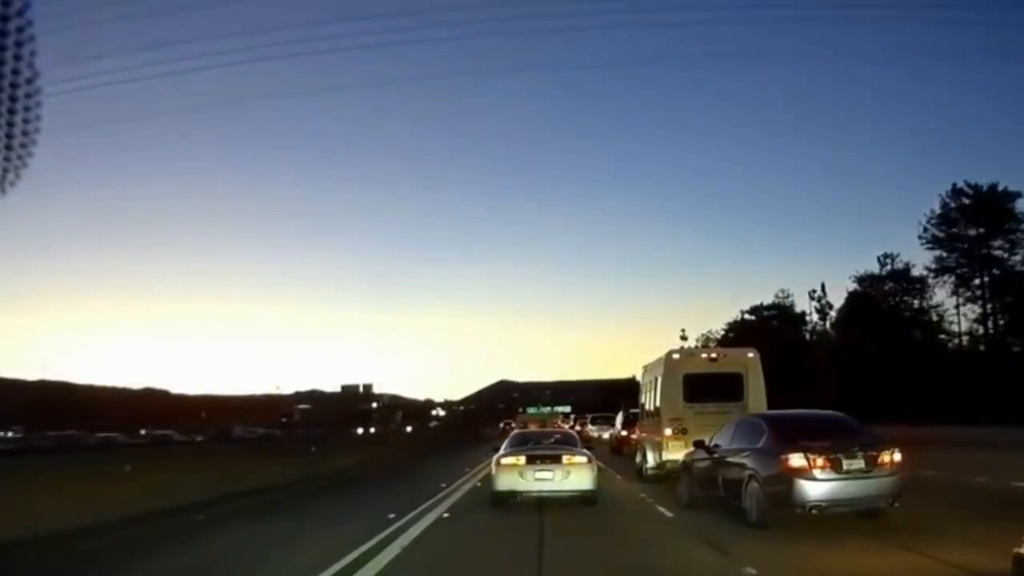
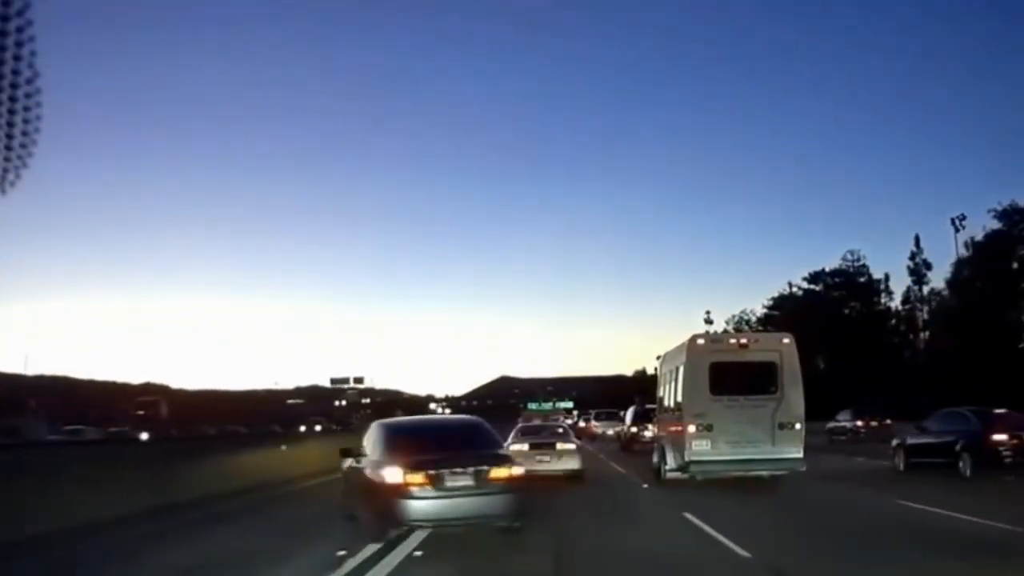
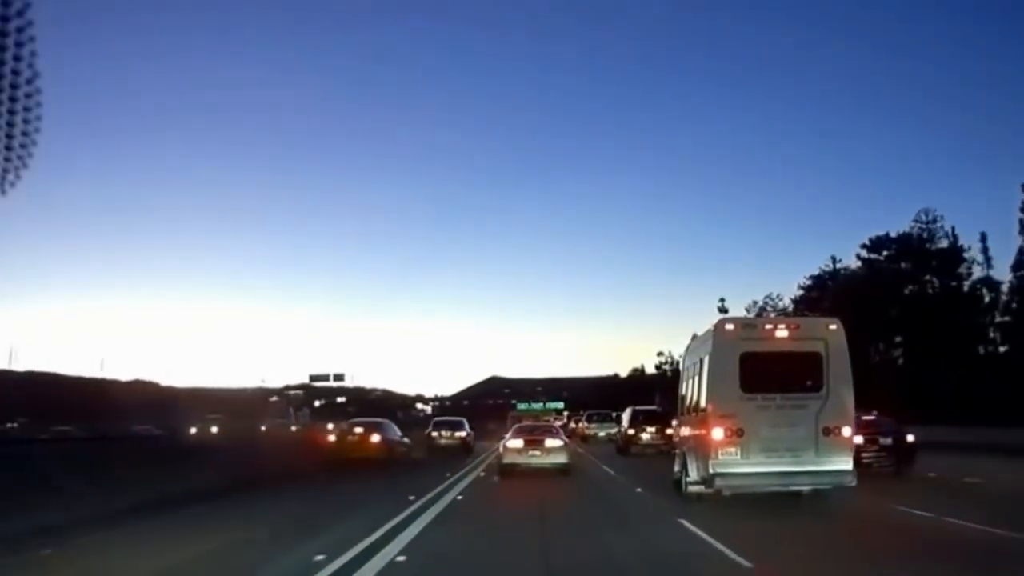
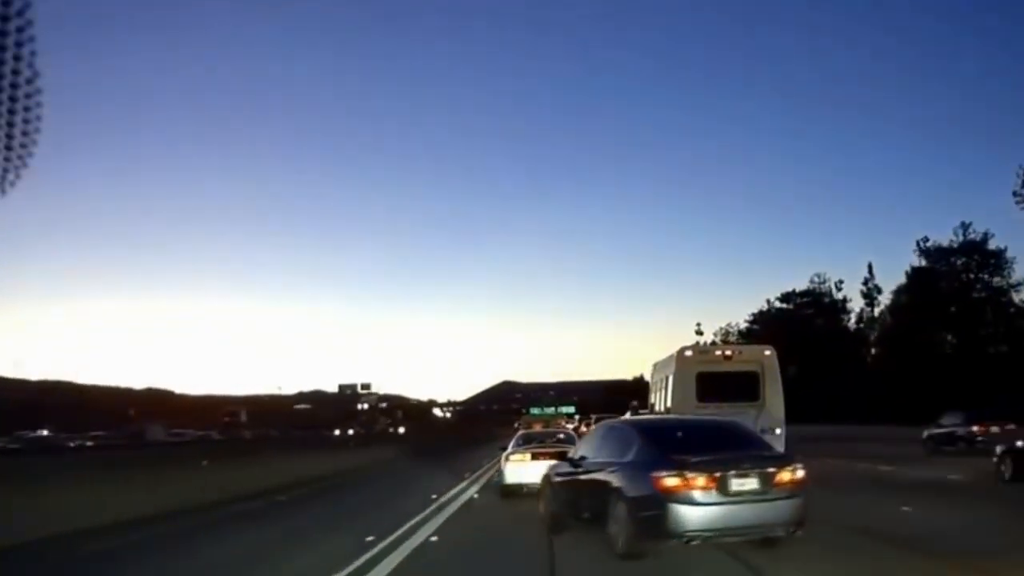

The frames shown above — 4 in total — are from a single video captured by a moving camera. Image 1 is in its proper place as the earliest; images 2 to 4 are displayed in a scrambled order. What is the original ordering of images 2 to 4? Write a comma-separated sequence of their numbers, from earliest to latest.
4, 2, 3
